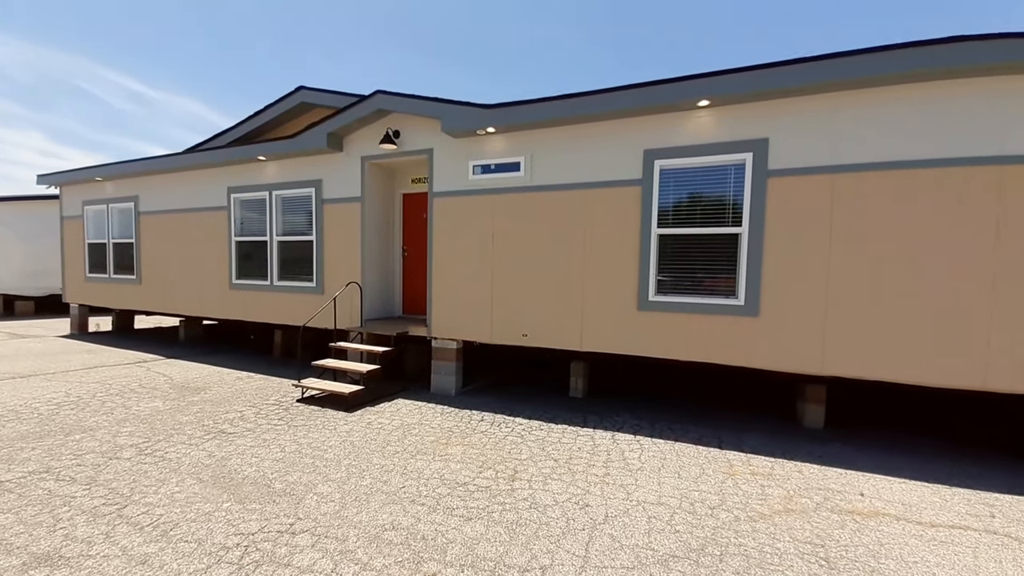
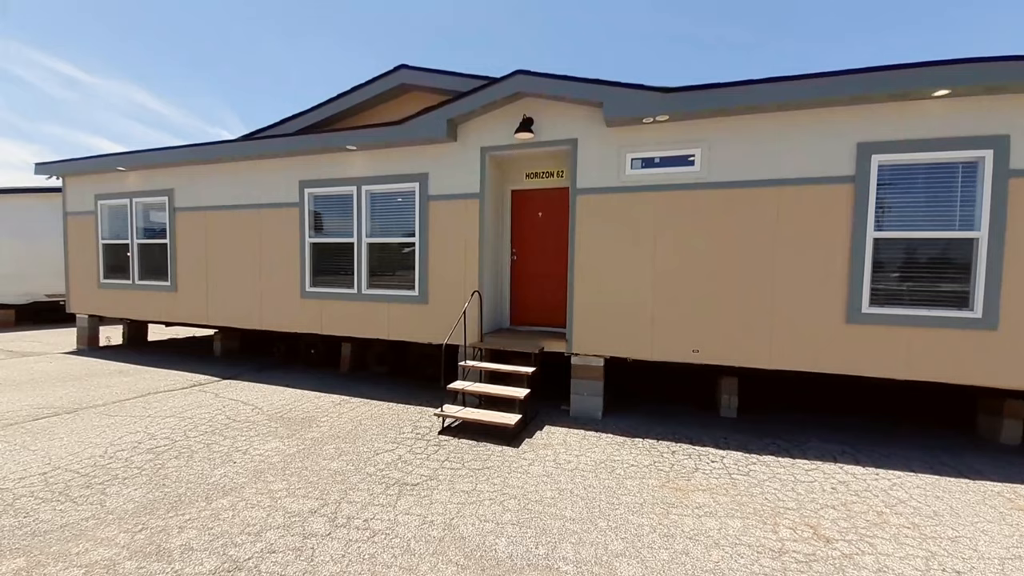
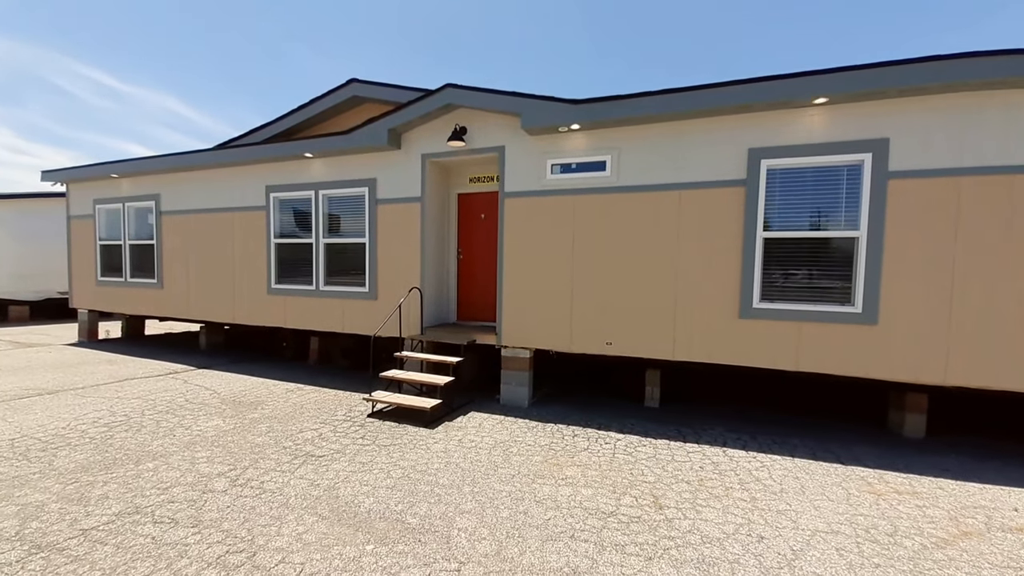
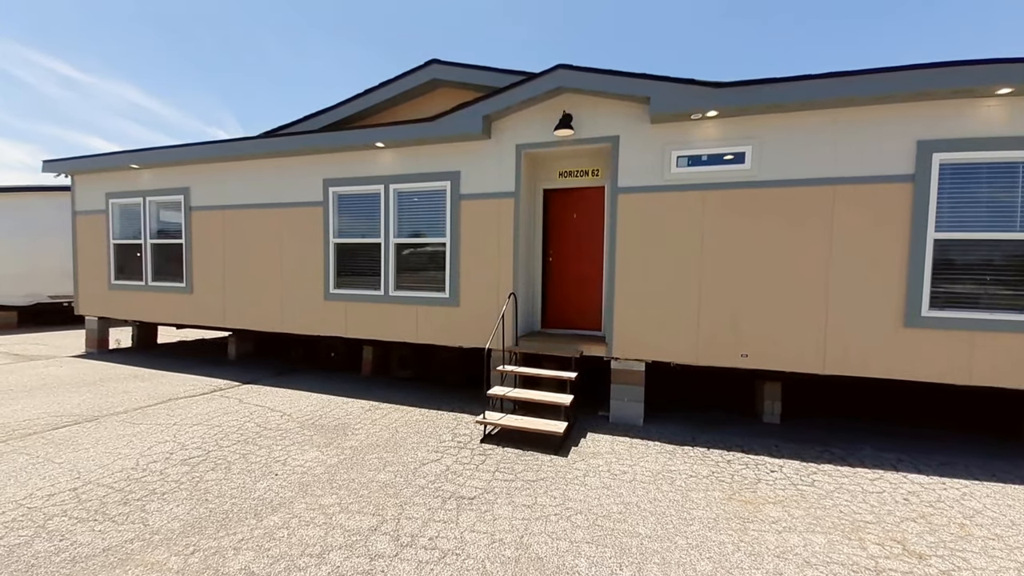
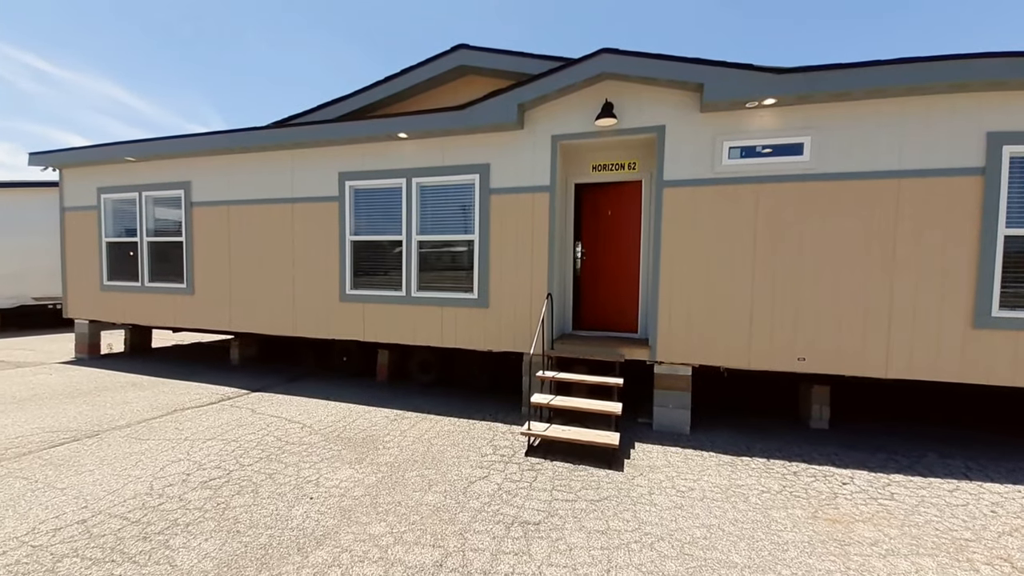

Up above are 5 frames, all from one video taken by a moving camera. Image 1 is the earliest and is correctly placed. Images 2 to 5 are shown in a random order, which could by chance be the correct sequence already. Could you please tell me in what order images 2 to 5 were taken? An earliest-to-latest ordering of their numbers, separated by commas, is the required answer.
3, 2, 4, 5
